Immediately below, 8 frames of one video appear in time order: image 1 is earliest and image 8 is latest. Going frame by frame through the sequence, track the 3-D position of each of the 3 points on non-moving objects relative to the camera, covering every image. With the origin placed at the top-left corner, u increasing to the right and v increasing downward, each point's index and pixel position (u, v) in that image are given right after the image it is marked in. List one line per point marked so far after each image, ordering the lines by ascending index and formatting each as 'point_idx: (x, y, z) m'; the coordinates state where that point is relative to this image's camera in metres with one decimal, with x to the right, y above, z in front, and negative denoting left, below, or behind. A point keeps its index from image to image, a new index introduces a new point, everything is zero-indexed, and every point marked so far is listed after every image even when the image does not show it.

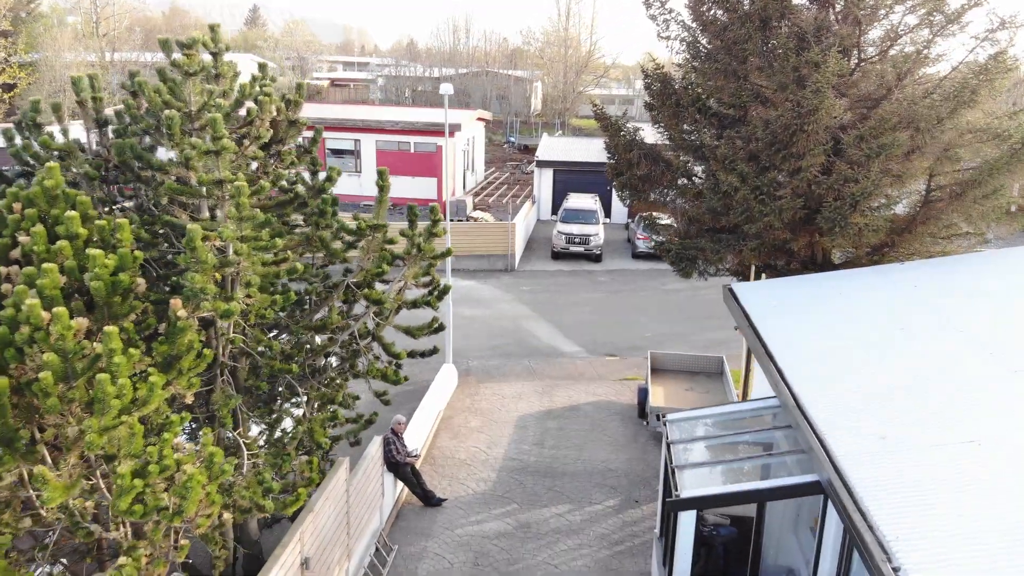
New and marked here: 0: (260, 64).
0: (-2.6, +2.3, +7.3) m
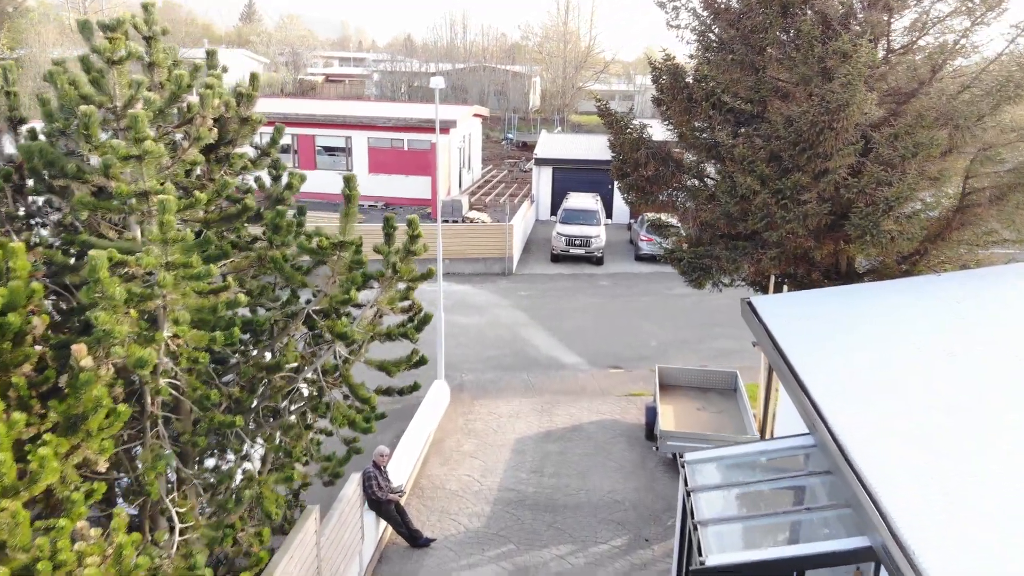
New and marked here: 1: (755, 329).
0: (-2.6, +2.1, +6.2) m
1: (+3.5, -0.6, +10.3) m
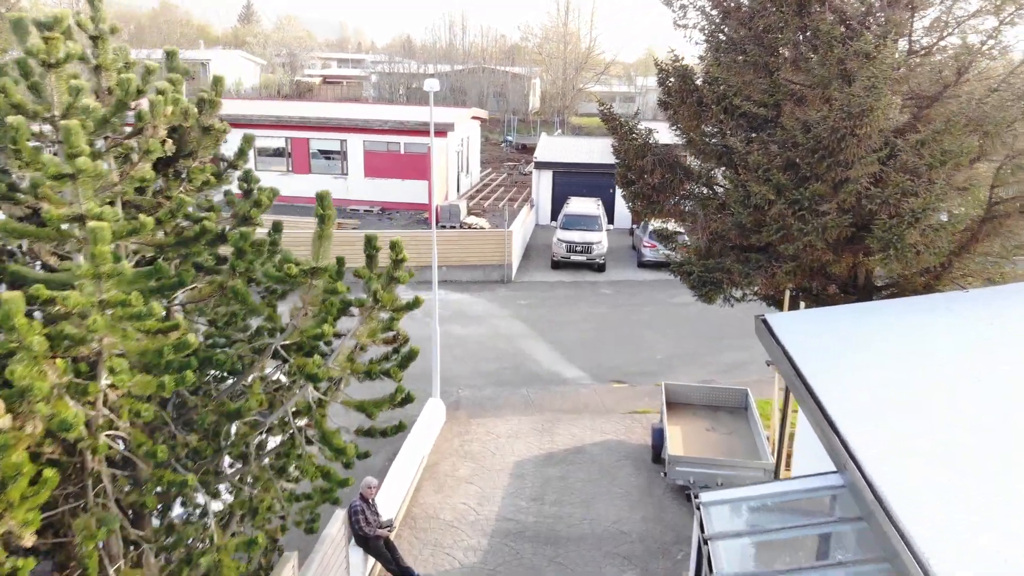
0: (-2.7, +1.8, +5.6) m
1: (+3.4, -0.8, +9.6) m
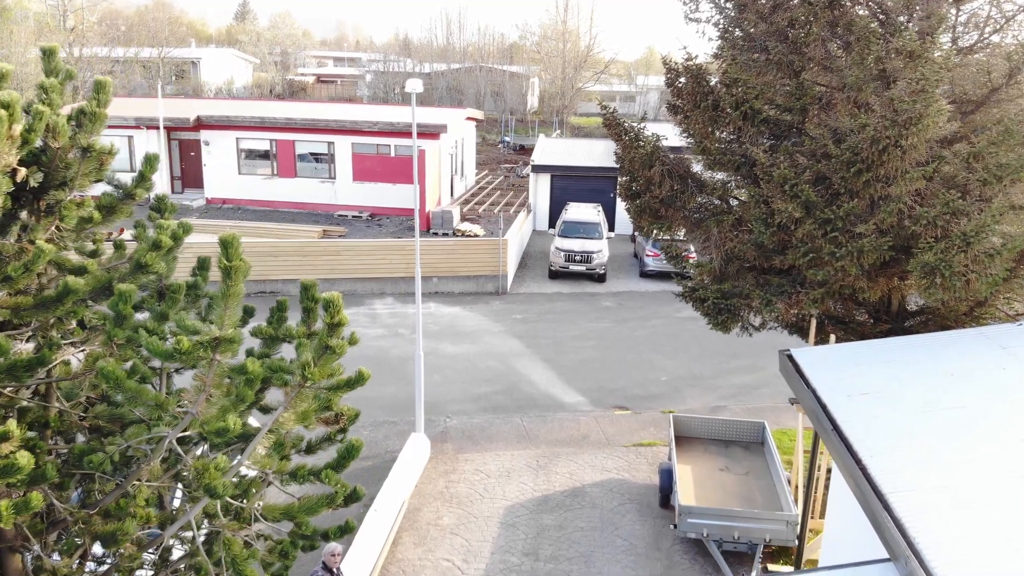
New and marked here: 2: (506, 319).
0: (-2.8, +1.5, +4.3) m
1: (+3.3, -1.2, +8.4) m
2: (-0.1, -0.8, +18.6) m
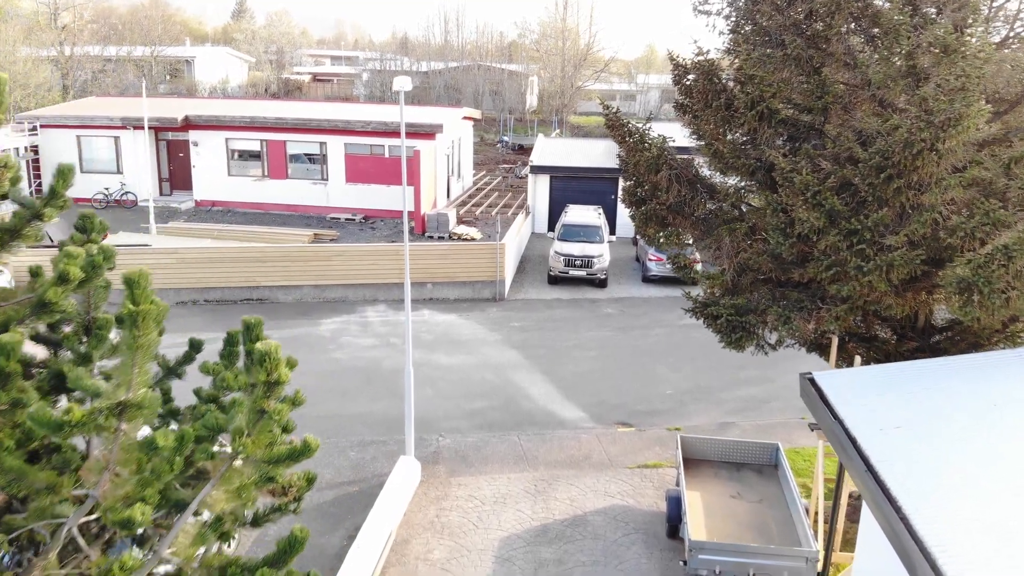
0: (-2.8, +1.3, +3.6) m
1: (+3.3, -1.4, +7.6) m
2: (-0.2, -1.0, +17.9) m
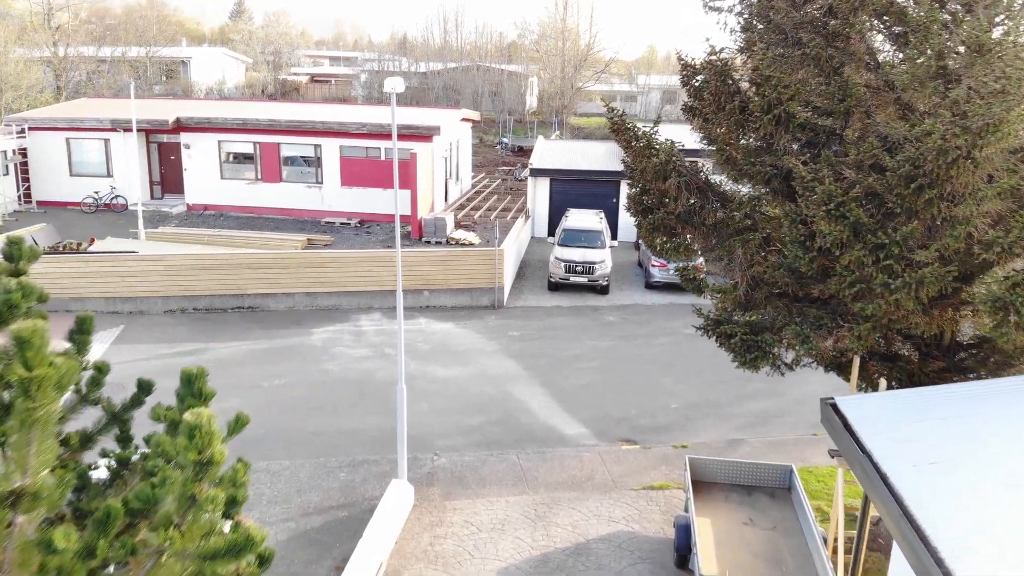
0: (-2.9, +1.1, +3.0) m
1: (+3.2, -1.6, +7.1) m
2: (-0.2, -1.2, +17.3) m
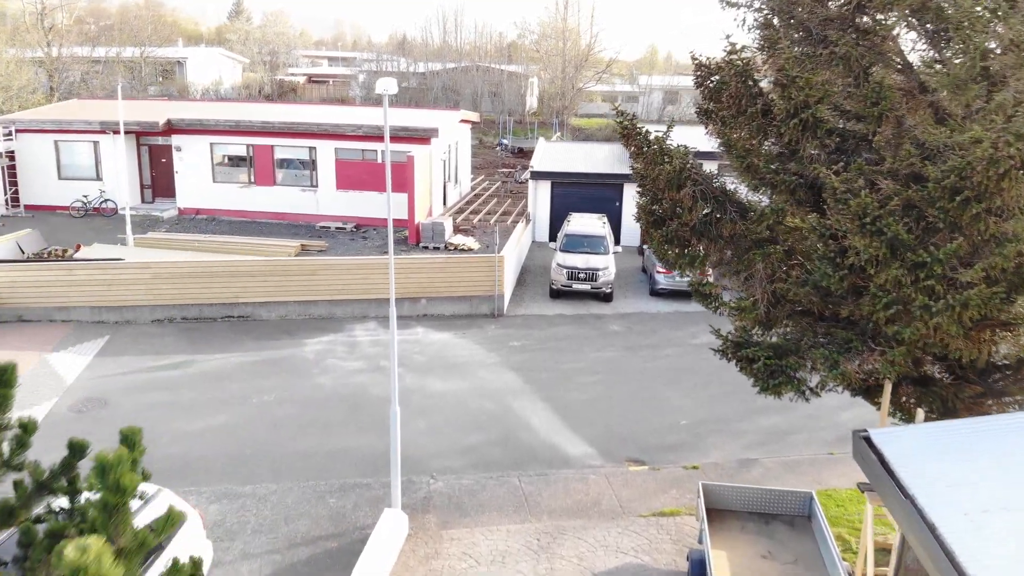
0: (-2.8, +0.9, +2.3) m
1: (+3.3, -1.8, +6.4) m
2: (-0.2, -1.4, +16.6) m
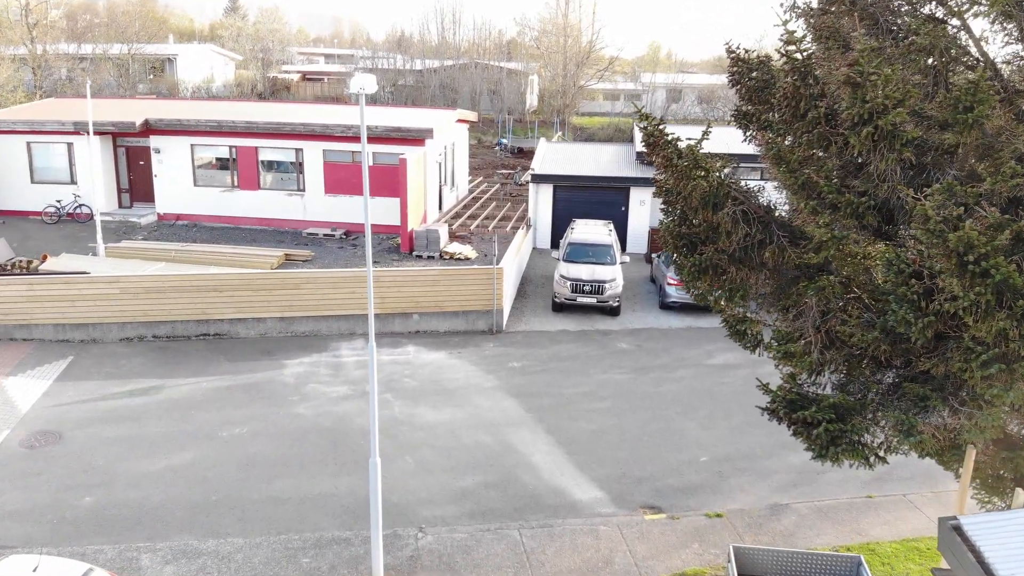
0: (-2.8, +0.5, +1.0) m
1: (+3.3, -2.1, +5.0) m
2: (-0.2, -1.7, +15.3) m
